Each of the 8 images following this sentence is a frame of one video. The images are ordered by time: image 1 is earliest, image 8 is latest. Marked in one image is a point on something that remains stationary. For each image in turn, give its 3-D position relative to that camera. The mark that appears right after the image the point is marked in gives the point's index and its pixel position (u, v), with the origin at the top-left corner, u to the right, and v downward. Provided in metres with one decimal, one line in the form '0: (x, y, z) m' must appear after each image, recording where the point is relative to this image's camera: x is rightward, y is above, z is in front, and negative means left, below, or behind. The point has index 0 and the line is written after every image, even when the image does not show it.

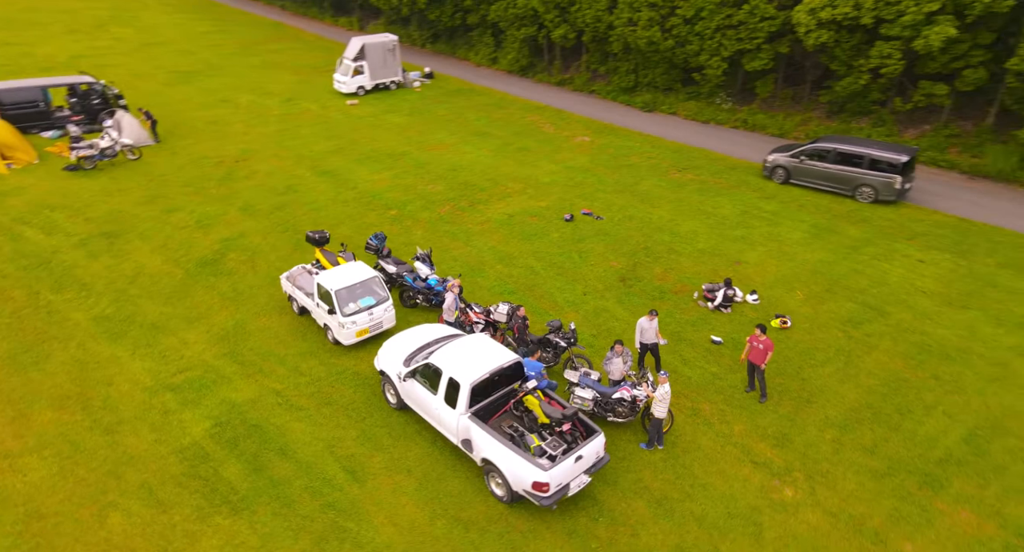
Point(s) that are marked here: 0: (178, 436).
0: (-5.5, -2.7, +10.1) m
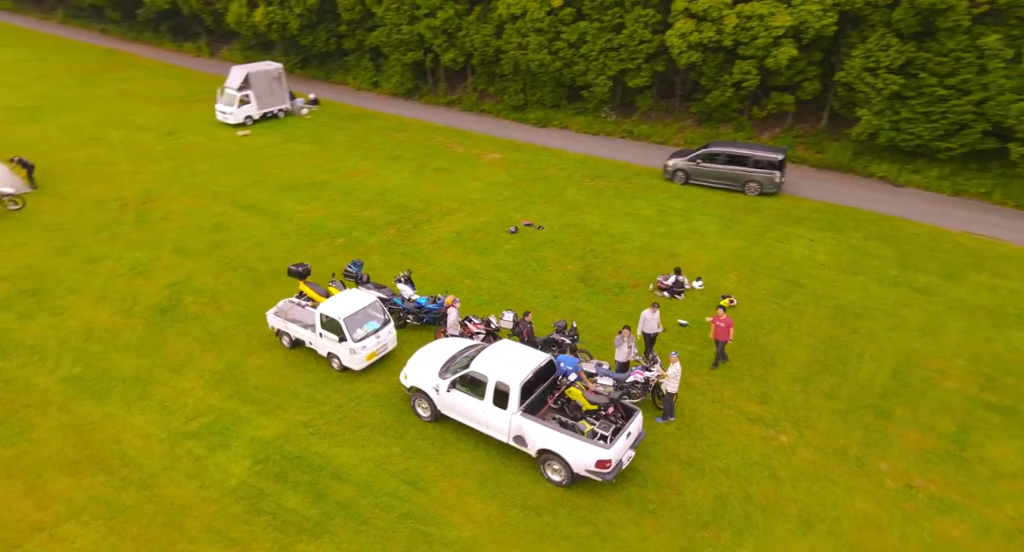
0: (-4.7, -3.4, +9.9) m
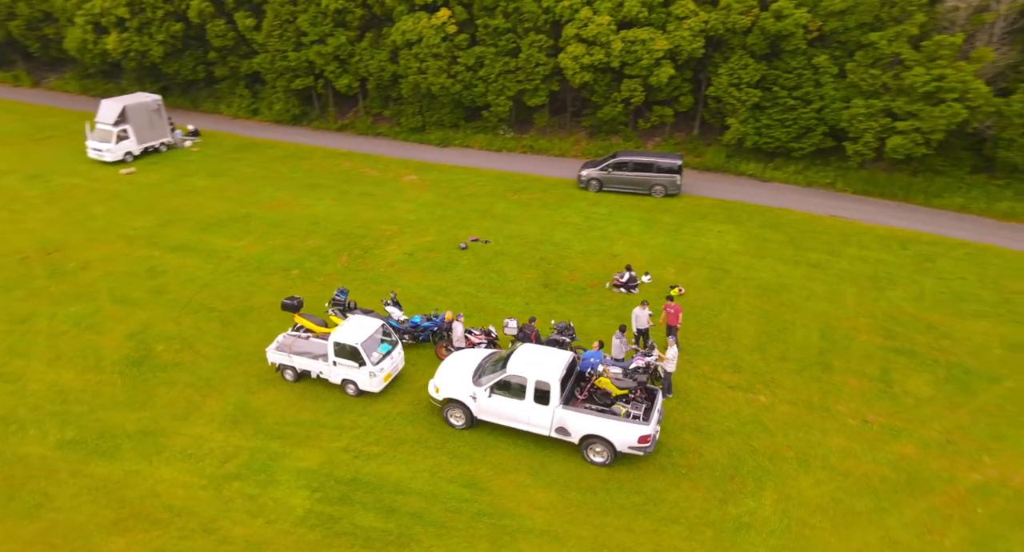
0: (-3.7, -3.9, +9.9) m
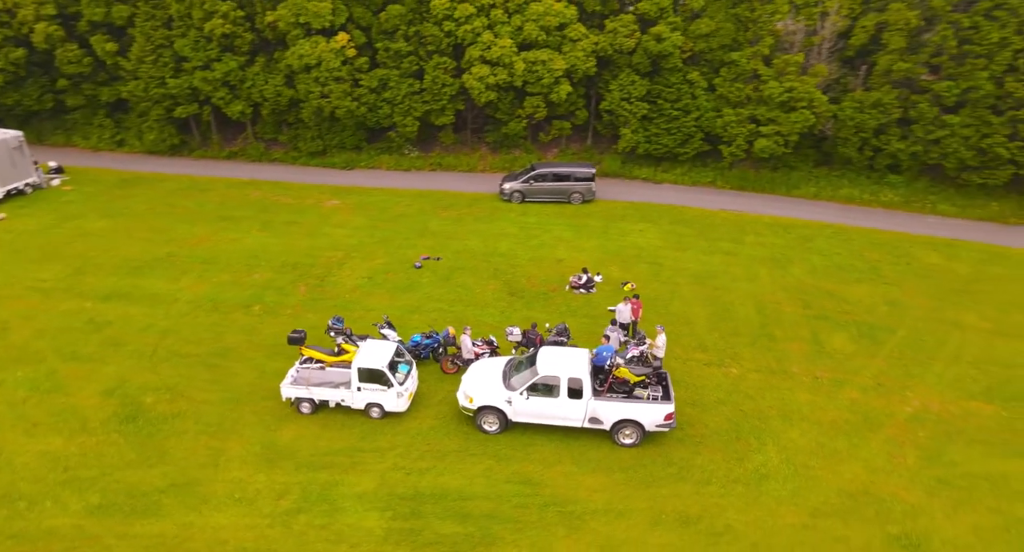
0: (-2.4, -4.4, +10.1) m
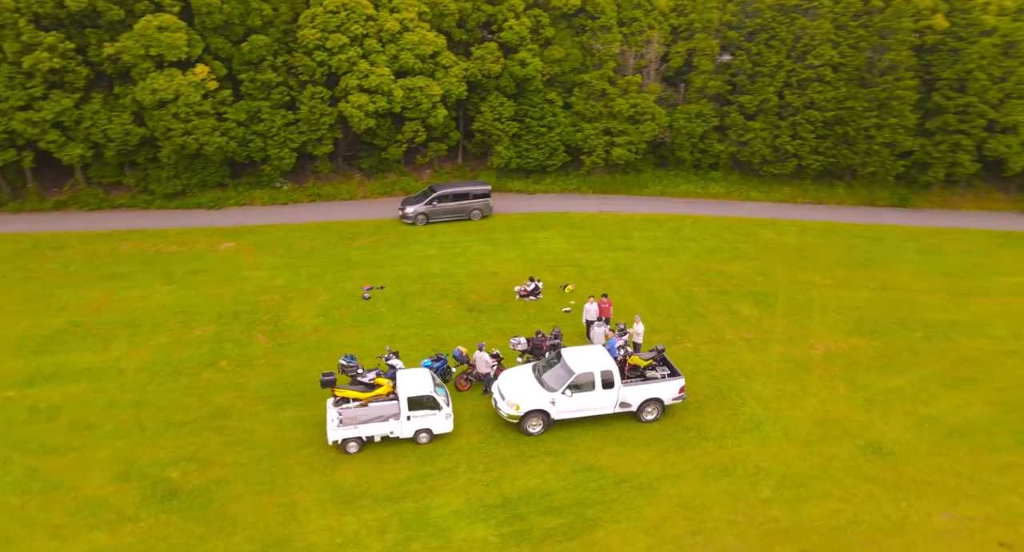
0: (-0.5, -4.8, +10.8) m
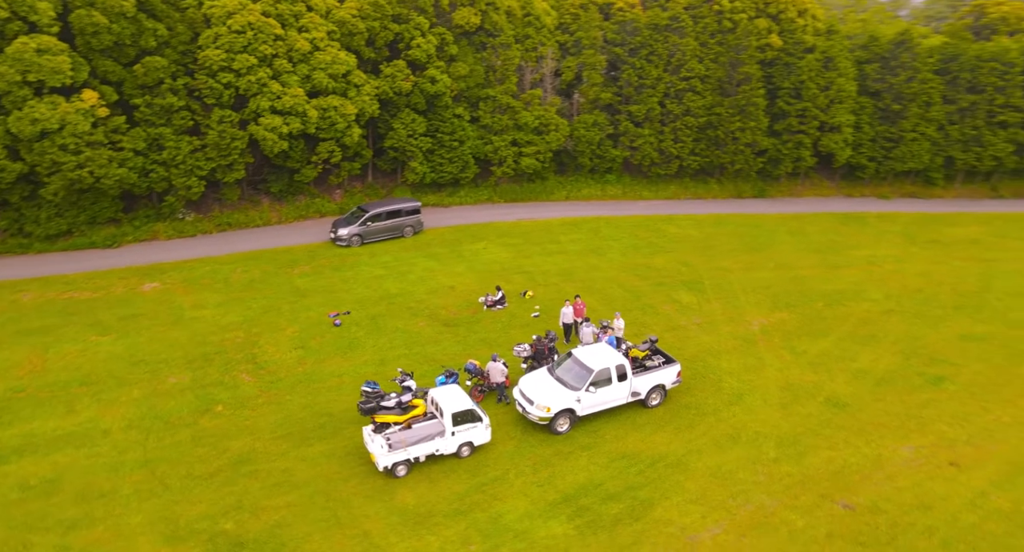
0: (+1.1, -5.1, +11.8) m
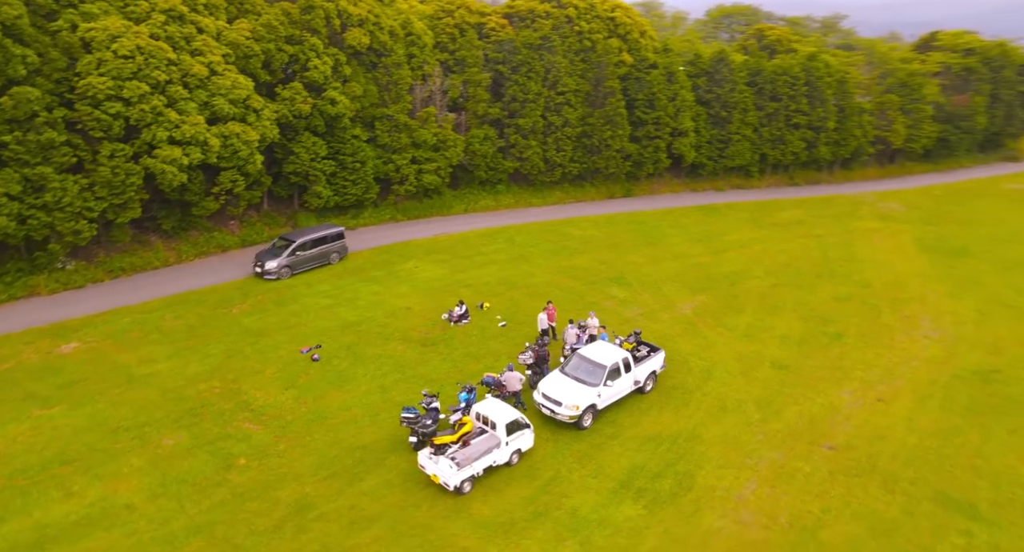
0: (+2.8, -5.2, +13.3) m
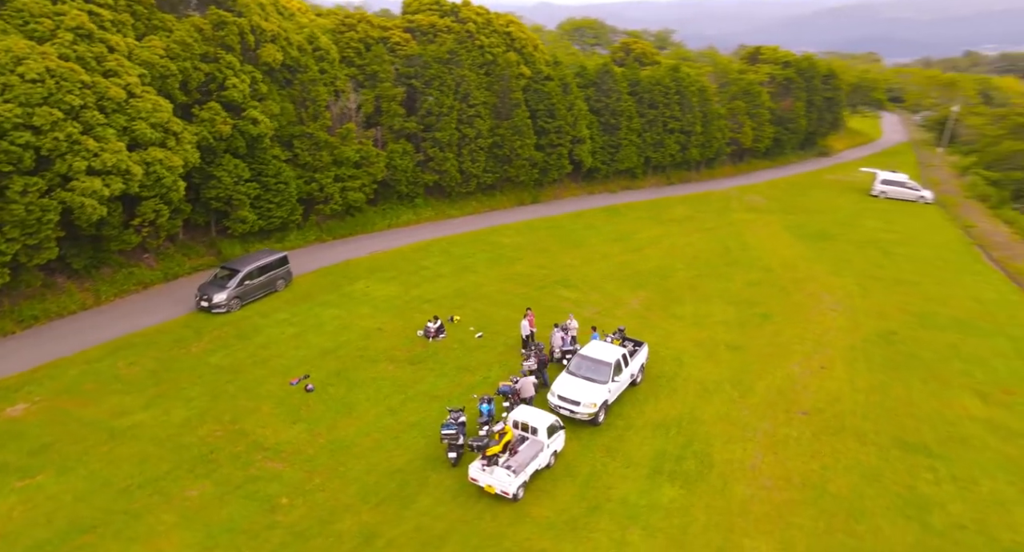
0: (+4.1, -5.3, +15.0) m
